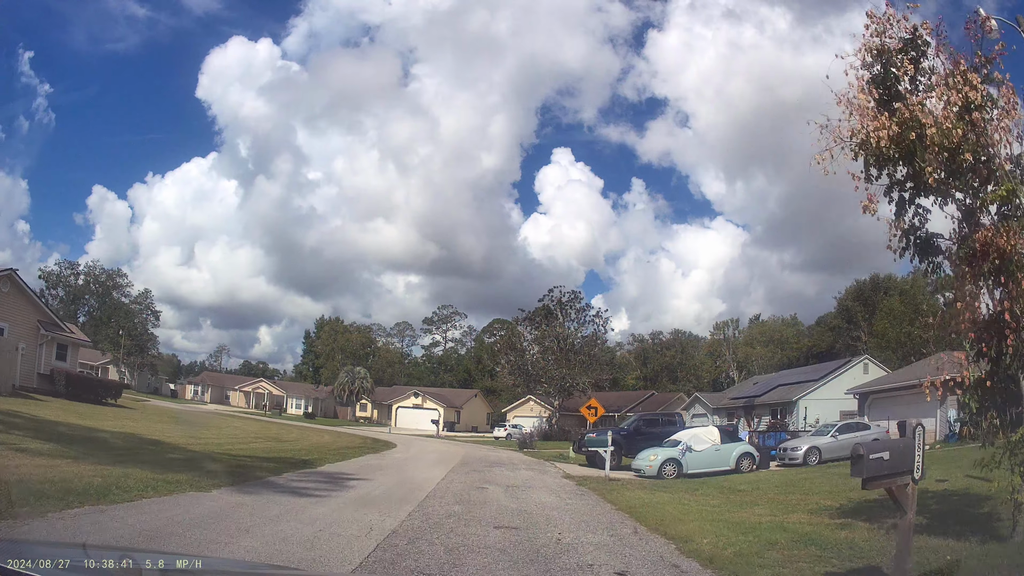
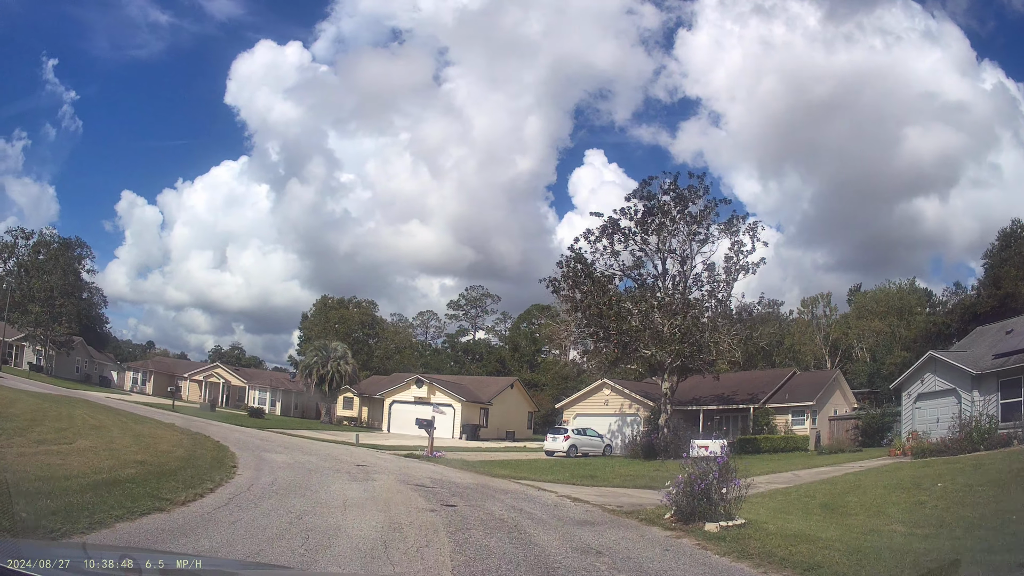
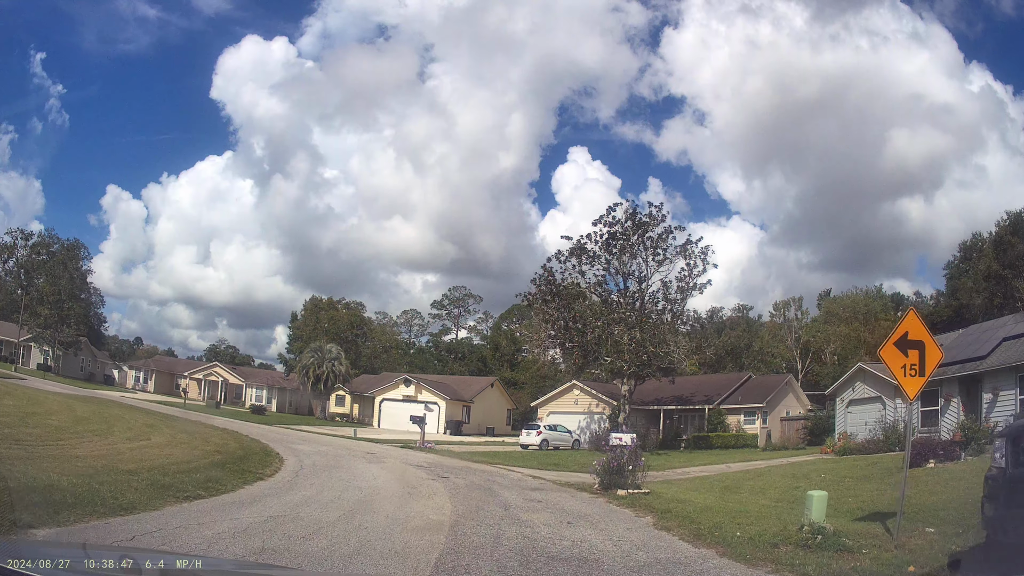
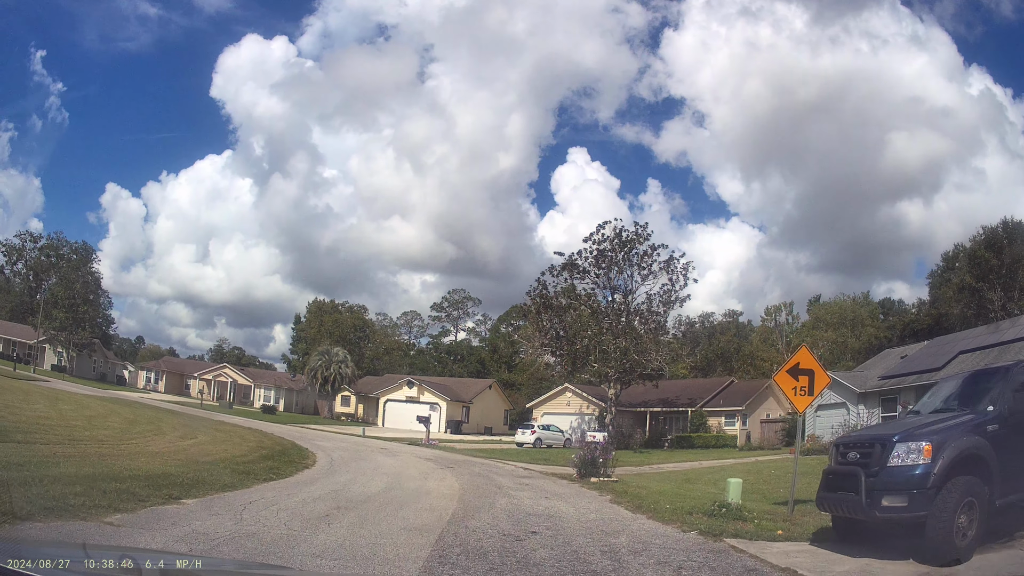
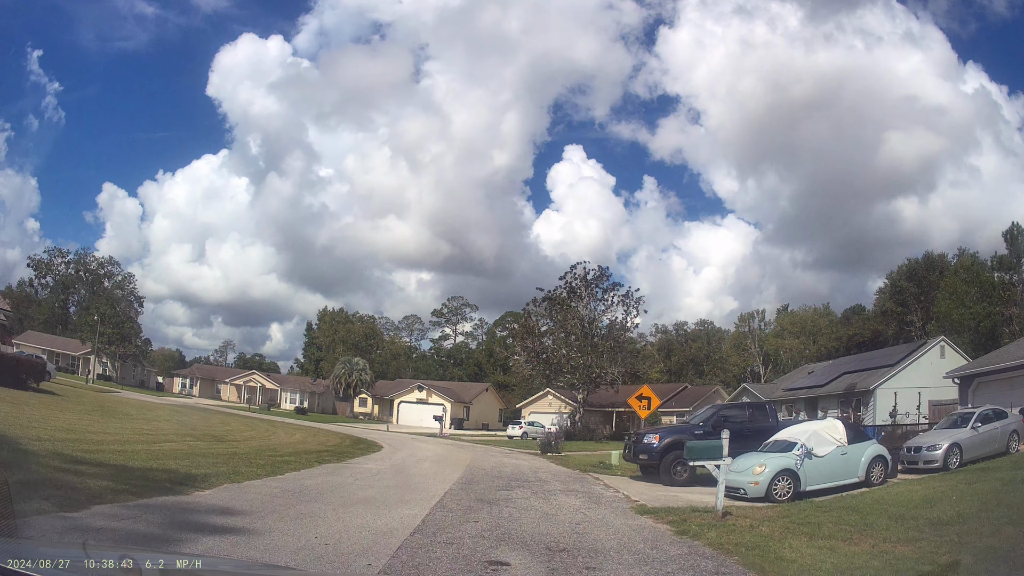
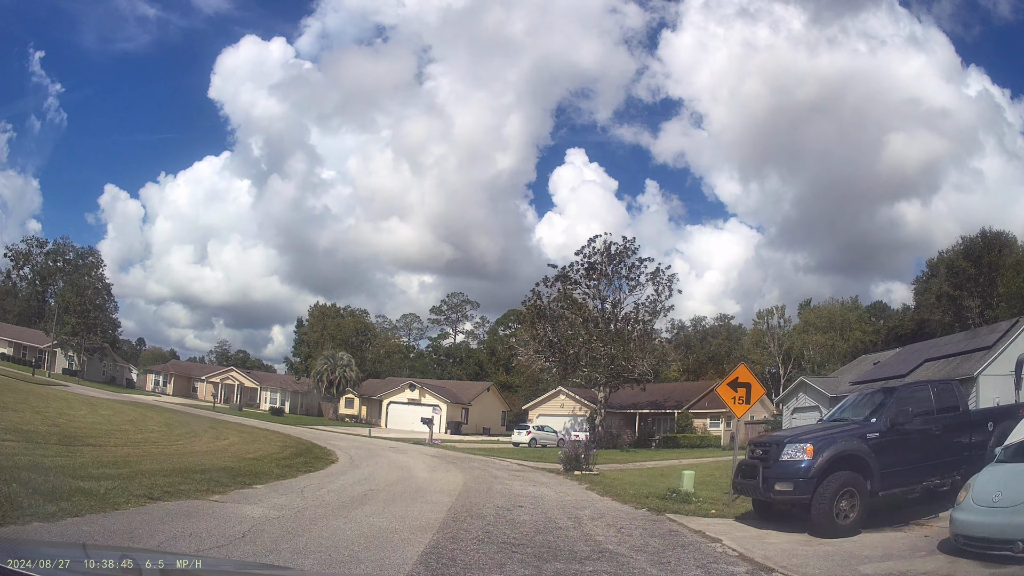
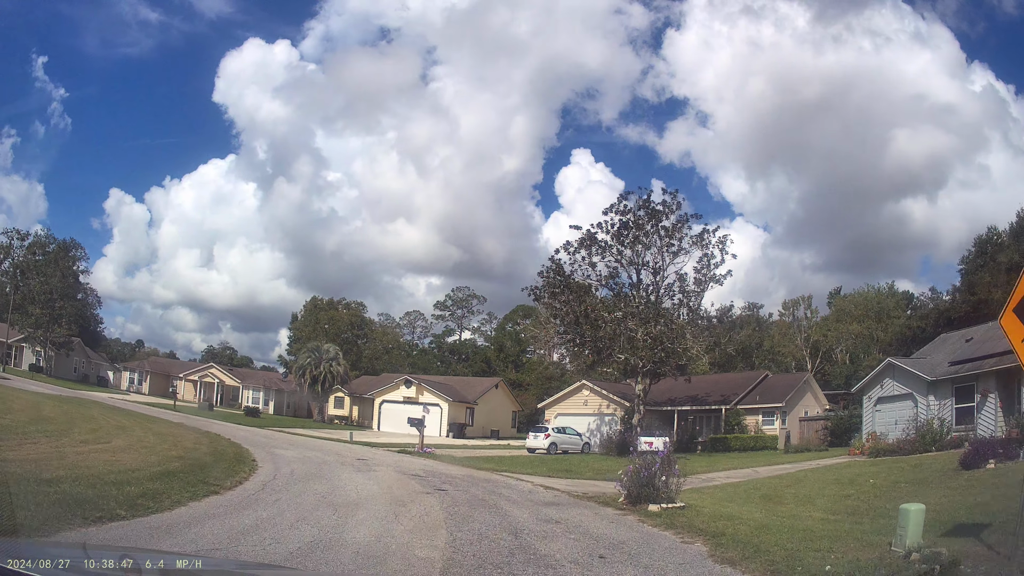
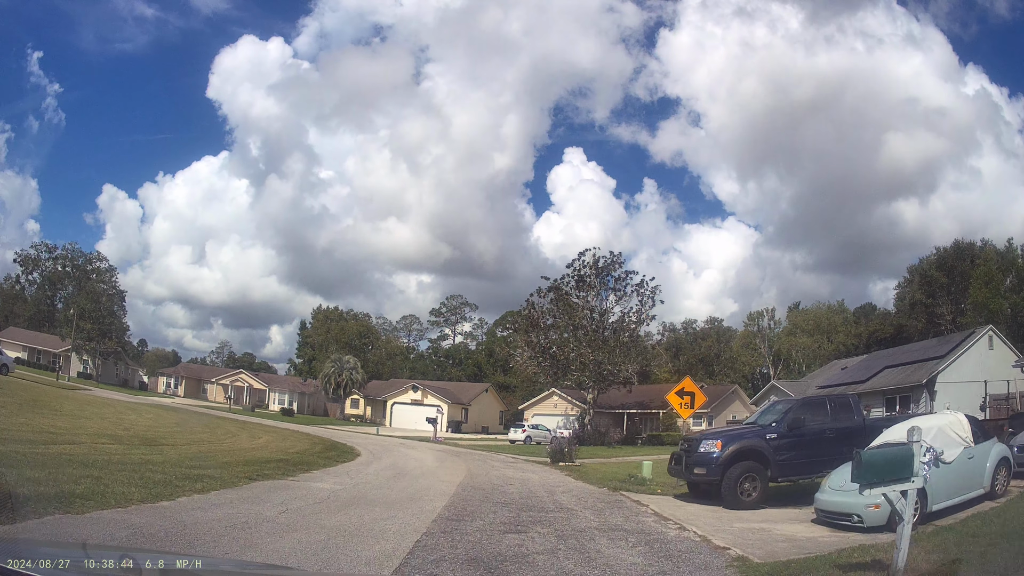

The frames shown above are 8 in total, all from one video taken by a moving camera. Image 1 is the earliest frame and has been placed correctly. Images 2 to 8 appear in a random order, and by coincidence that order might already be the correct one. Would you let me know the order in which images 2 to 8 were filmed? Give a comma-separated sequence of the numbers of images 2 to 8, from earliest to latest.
5, 8, 6, 4, 3, 7, 2
